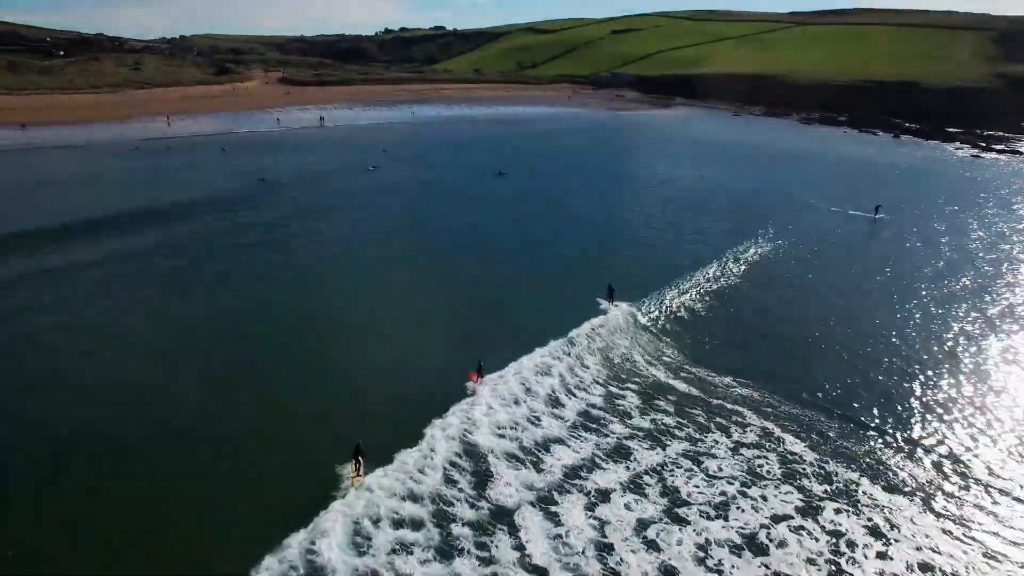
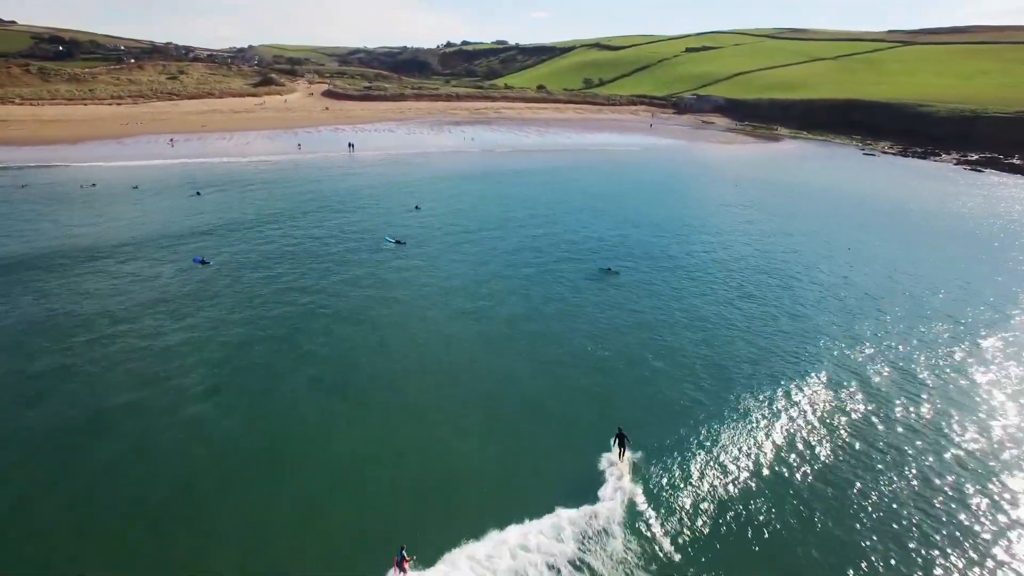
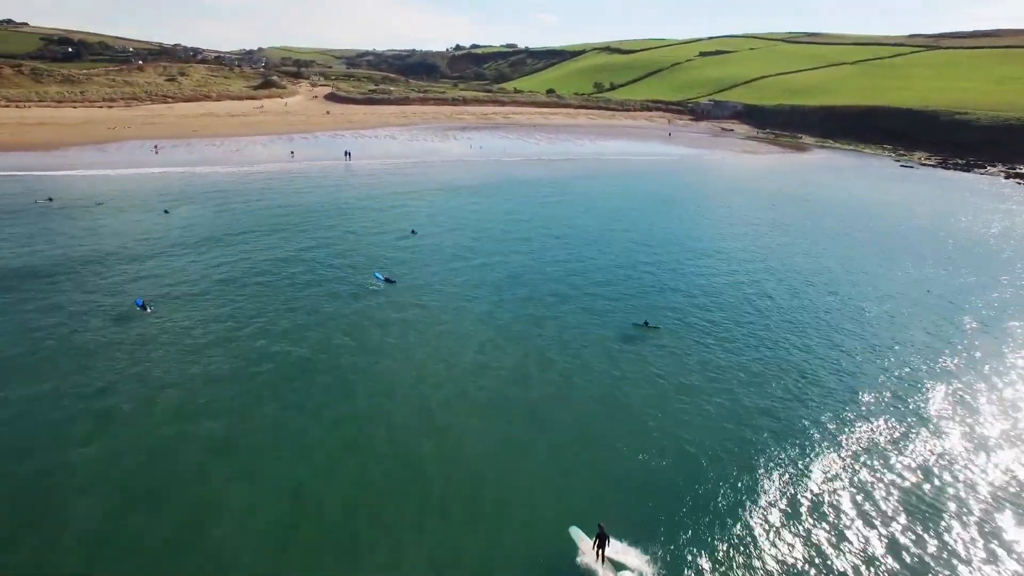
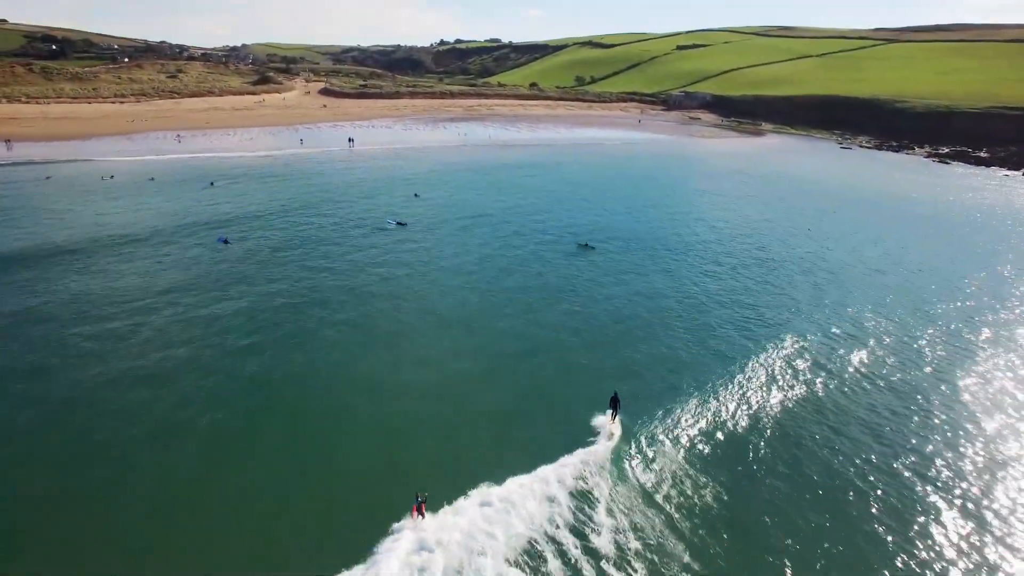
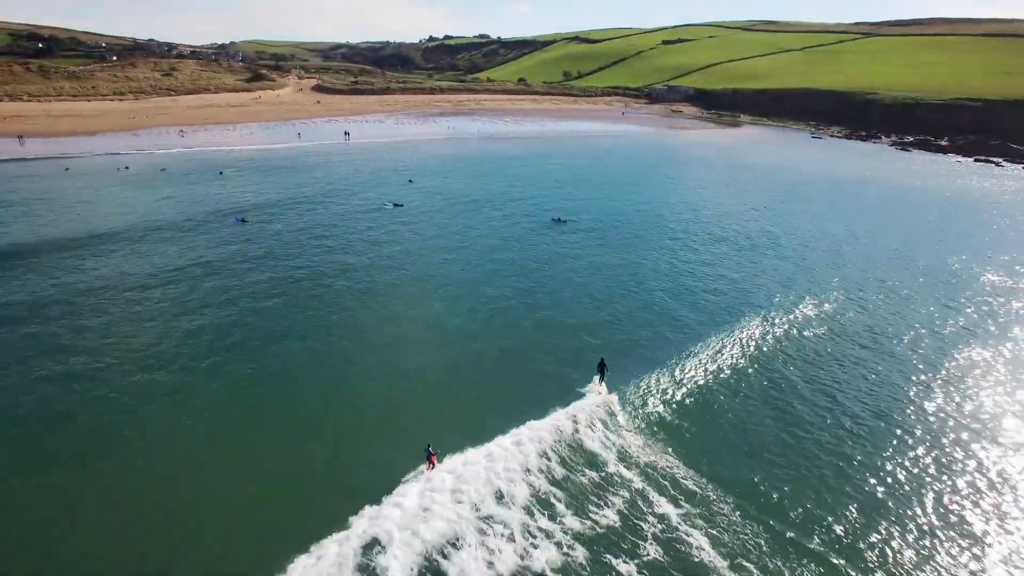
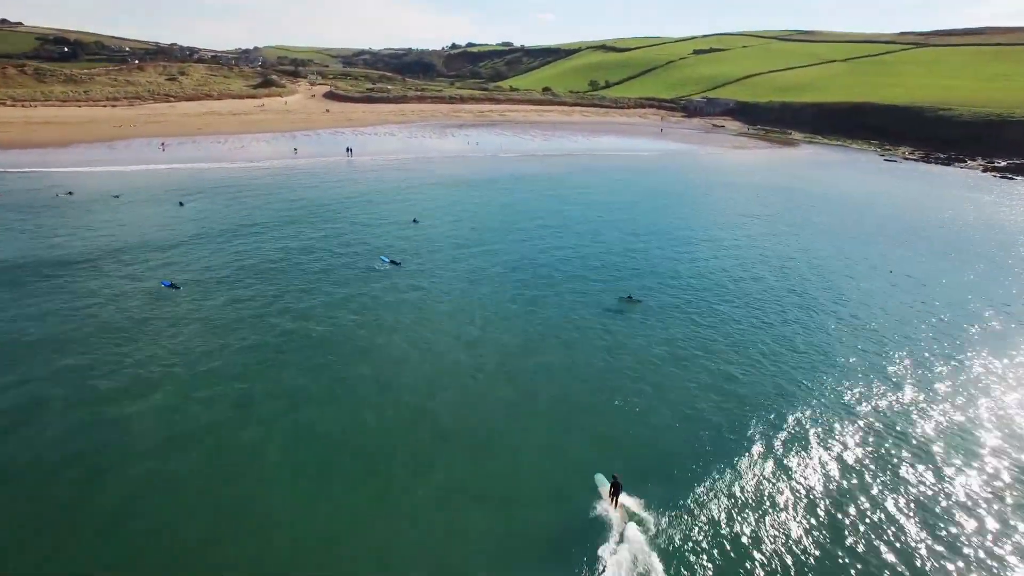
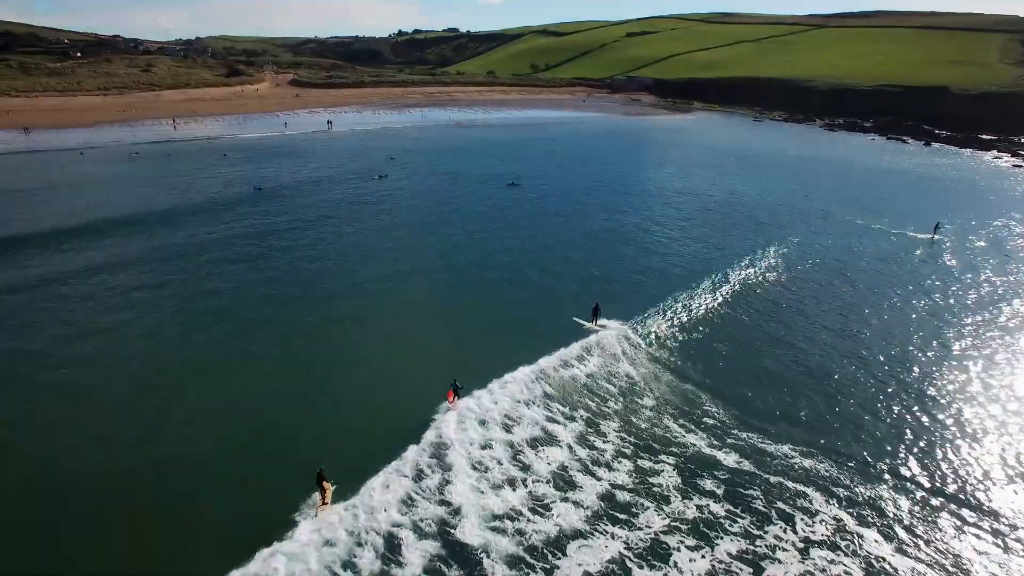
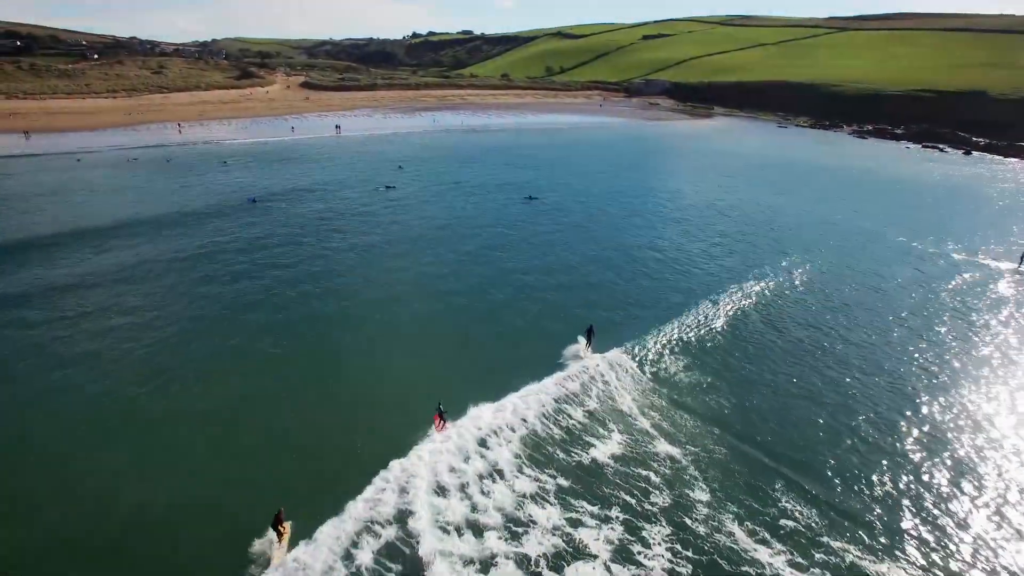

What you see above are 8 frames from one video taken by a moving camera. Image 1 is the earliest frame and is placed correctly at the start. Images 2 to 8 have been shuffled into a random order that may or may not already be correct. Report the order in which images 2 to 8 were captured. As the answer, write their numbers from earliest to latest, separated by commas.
7, 8, 5, 4, 2, 6, 3
